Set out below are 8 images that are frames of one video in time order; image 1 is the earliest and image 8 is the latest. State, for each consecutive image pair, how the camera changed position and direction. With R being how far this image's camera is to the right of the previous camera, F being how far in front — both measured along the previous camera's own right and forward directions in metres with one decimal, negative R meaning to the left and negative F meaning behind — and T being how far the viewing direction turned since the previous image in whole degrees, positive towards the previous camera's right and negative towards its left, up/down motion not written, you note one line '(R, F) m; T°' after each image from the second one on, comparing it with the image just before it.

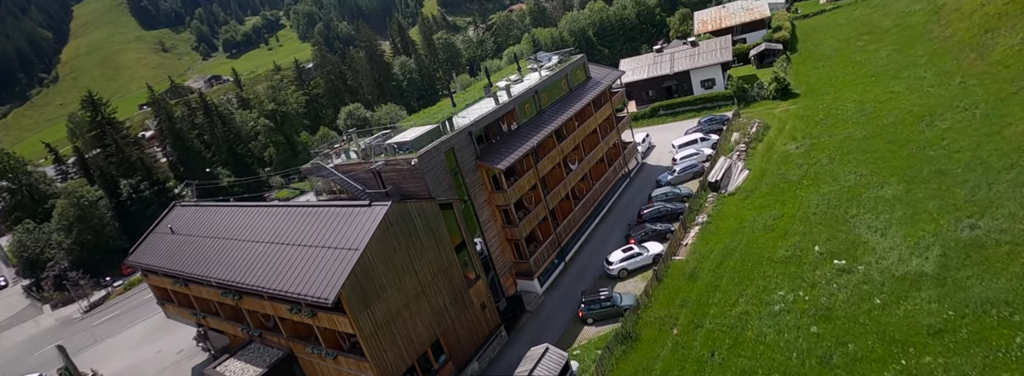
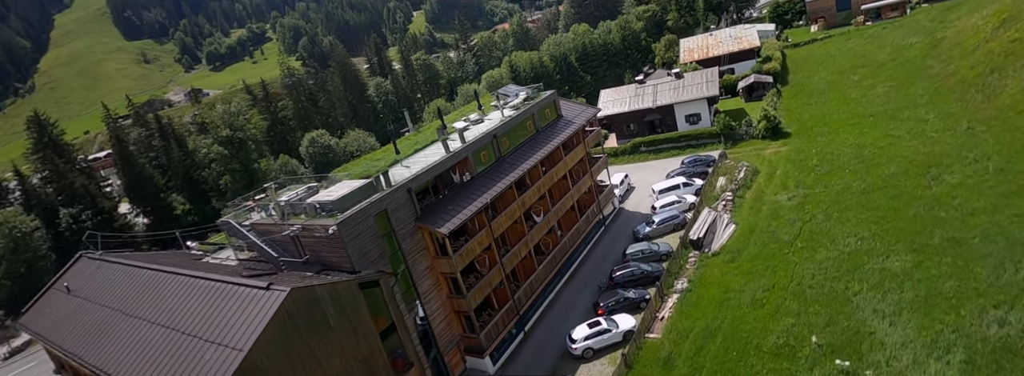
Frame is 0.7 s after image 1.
(+2.2, +4.7) m; +1°
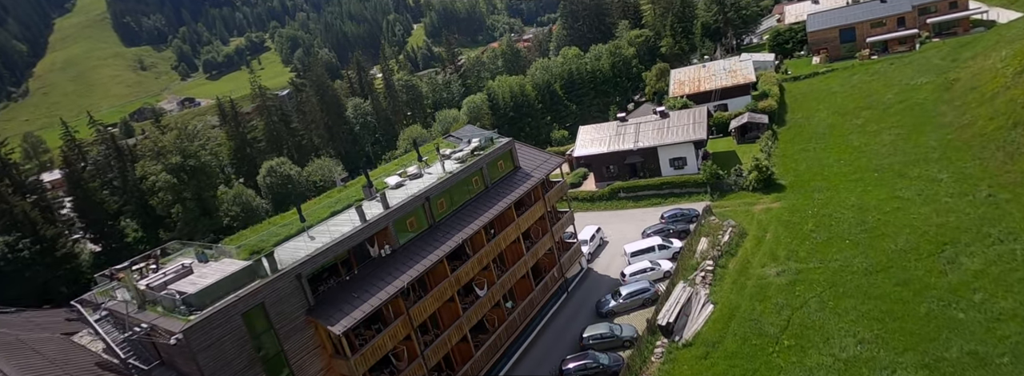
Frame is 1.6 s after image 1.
(+3.5, +5.4) m; 0°
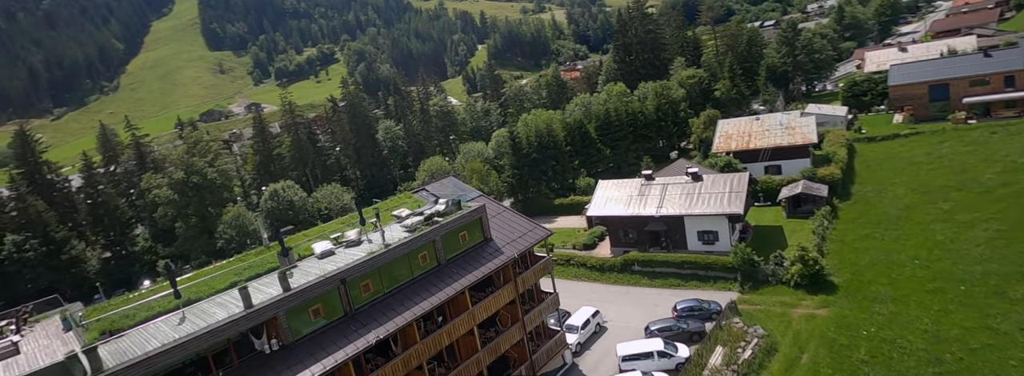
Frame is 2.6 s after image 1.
(+4.7, +6.9) m; -6°
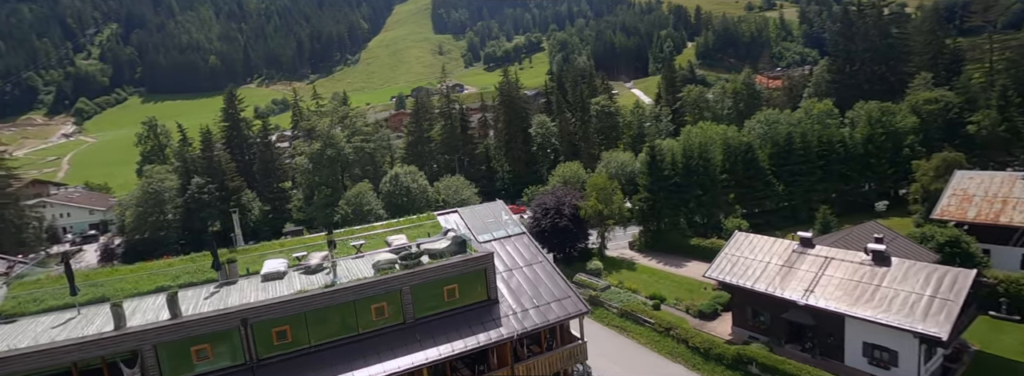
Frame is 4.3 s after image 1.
(+6.3, +10.5) m; -20°
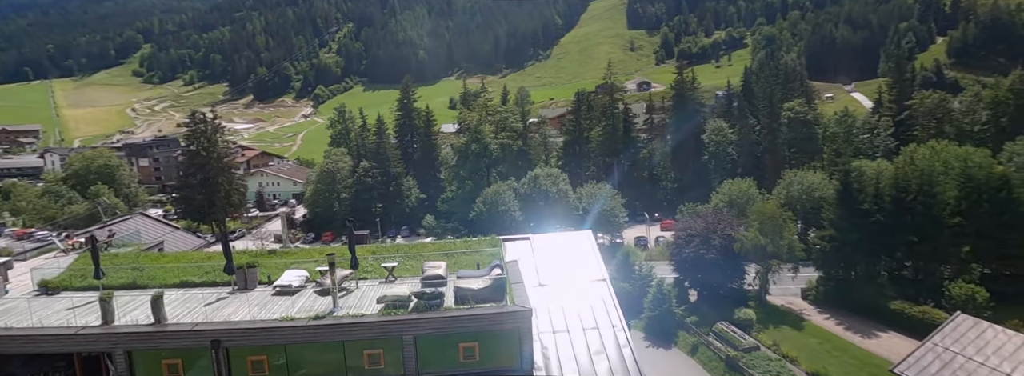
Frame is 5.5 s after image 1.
(+3.8, +6.9) m; -19°
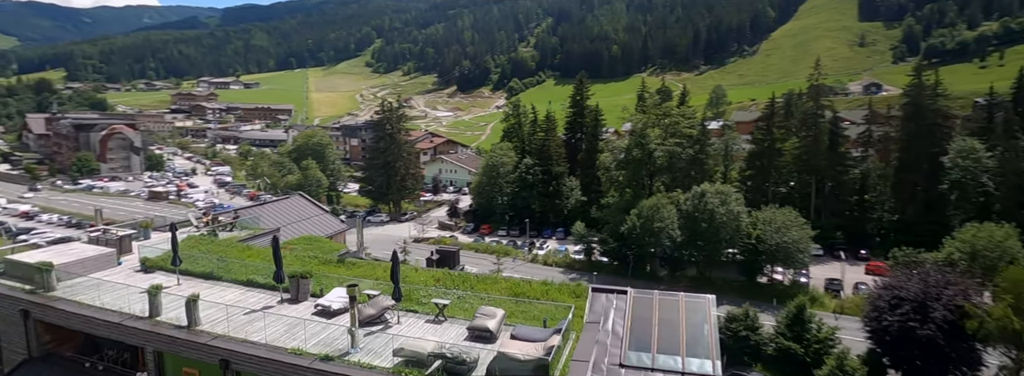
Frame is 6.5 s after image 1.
(+2.8, +5.4) m; -19°
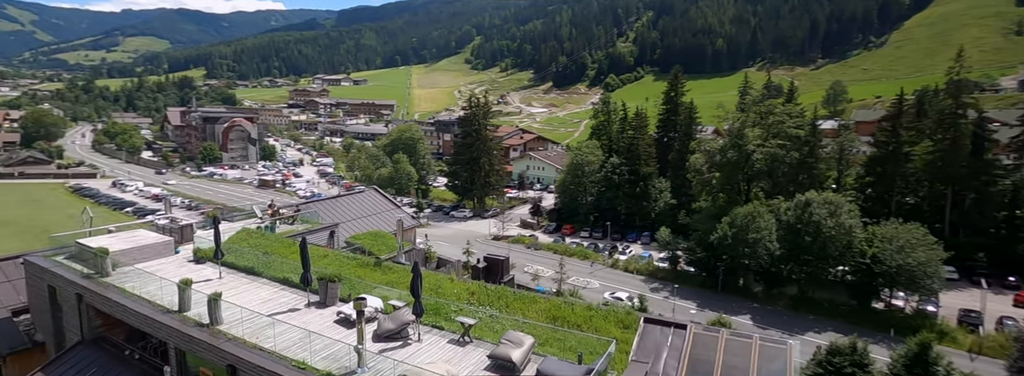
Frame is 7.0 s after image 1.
(+1.4, +2.5) m; -10°
